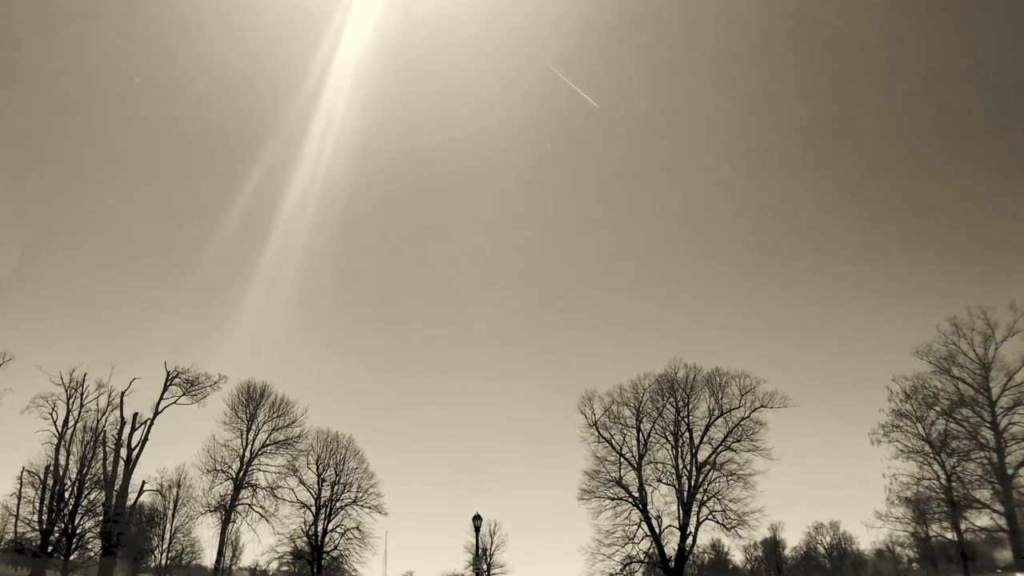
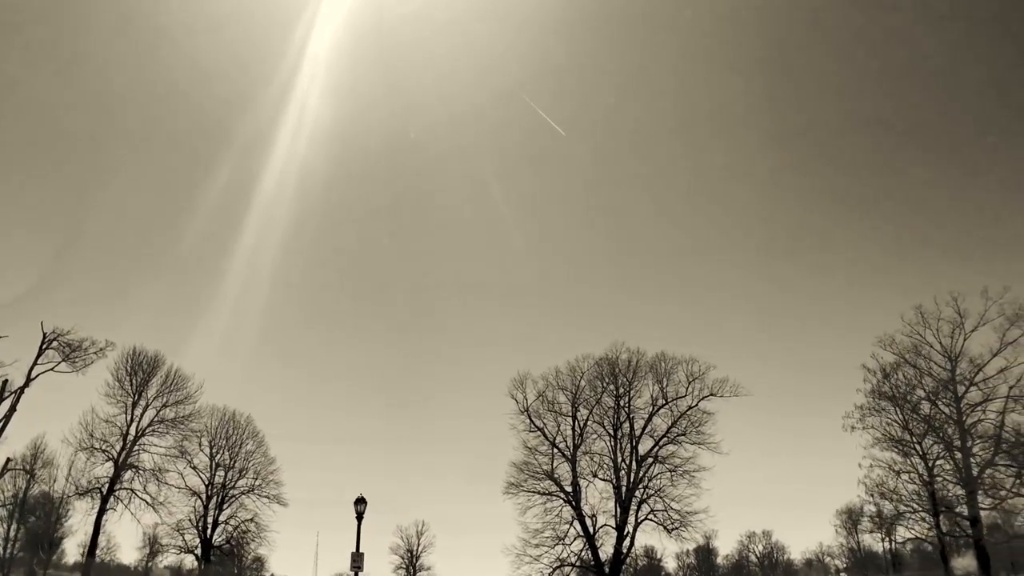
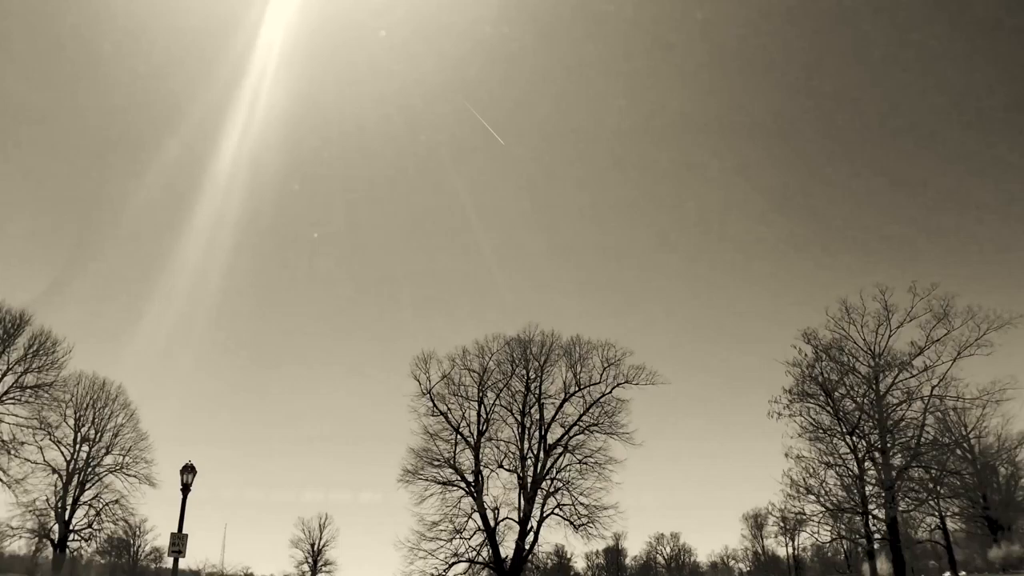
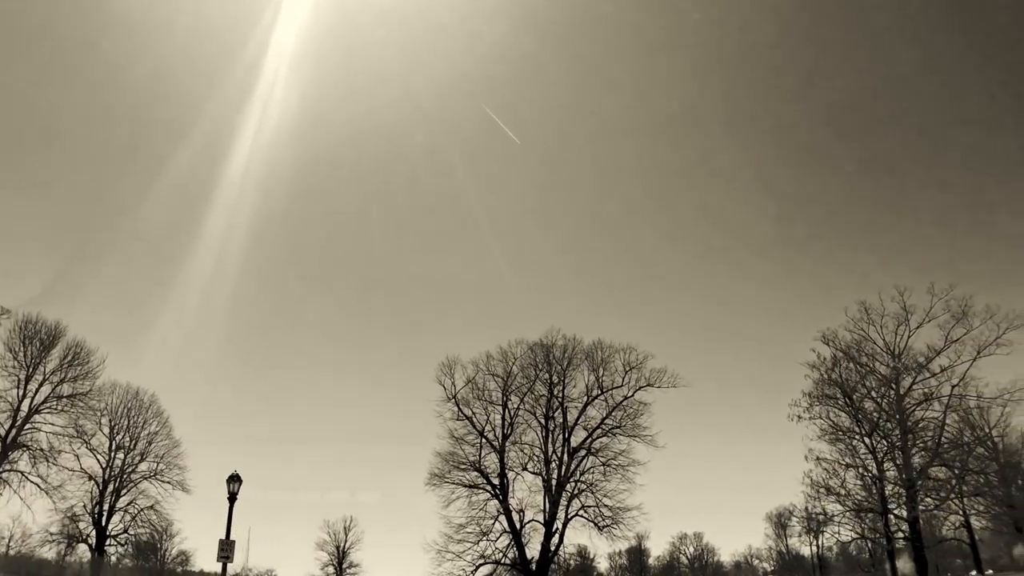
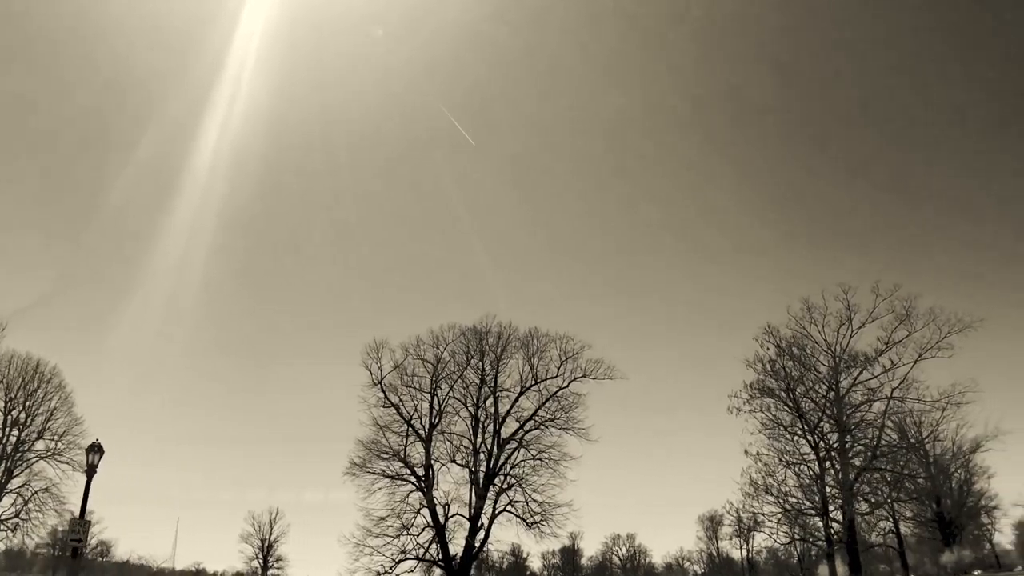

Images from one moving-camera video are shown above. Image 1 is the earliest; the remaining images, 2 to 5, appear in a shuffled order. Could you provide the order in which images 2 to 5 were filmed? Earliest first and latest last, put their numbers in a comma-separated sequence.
2, 4, 3, 5
